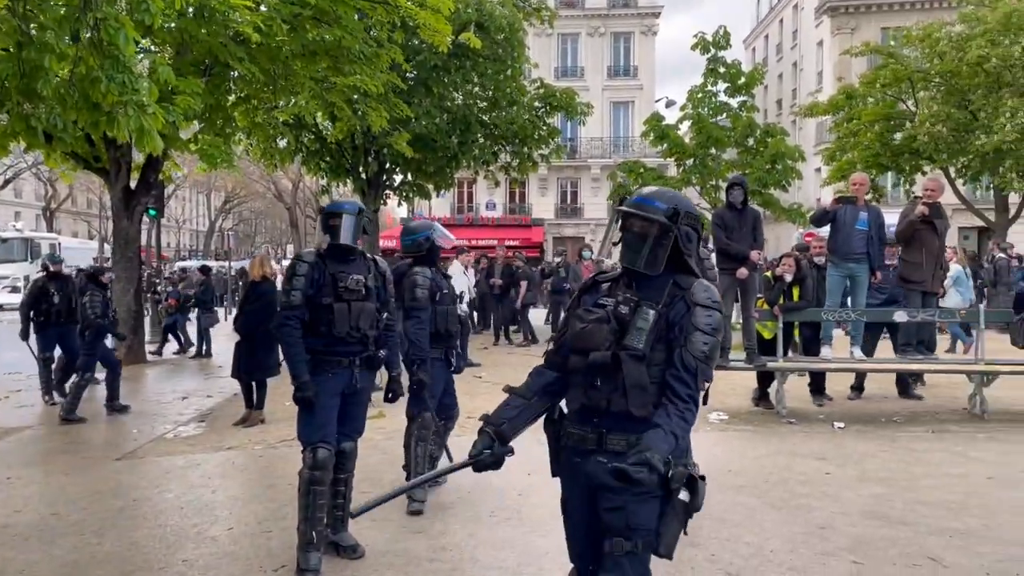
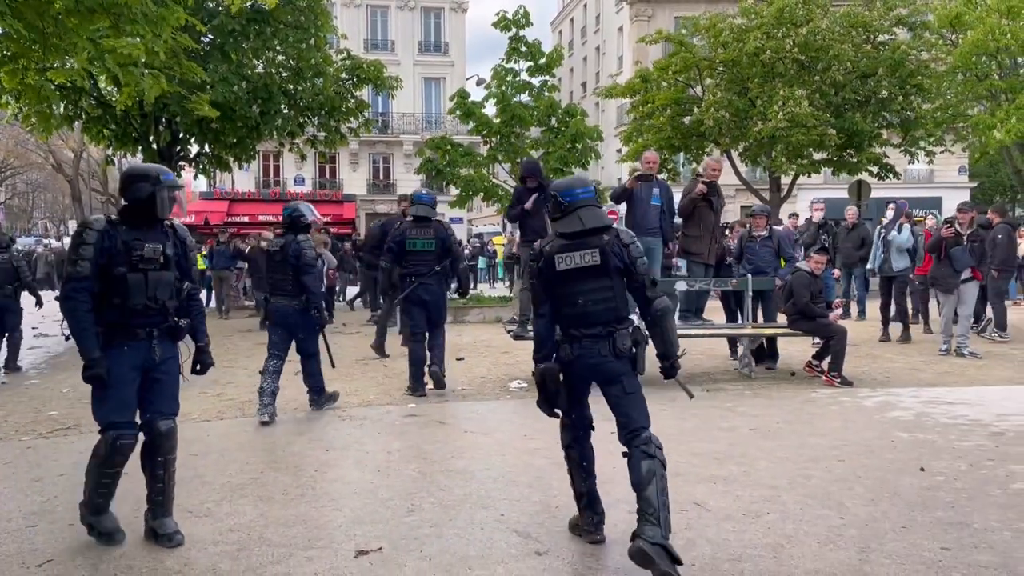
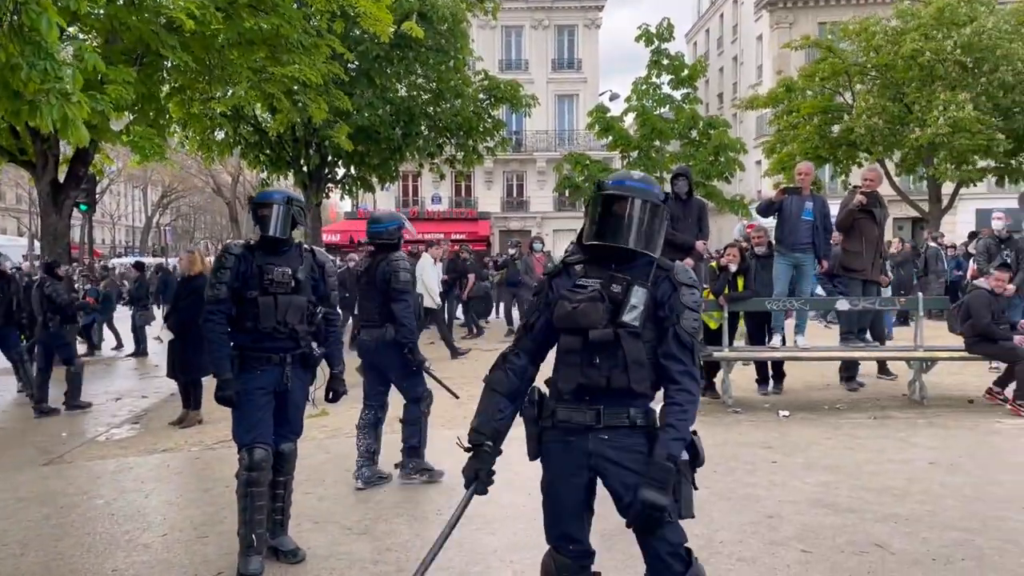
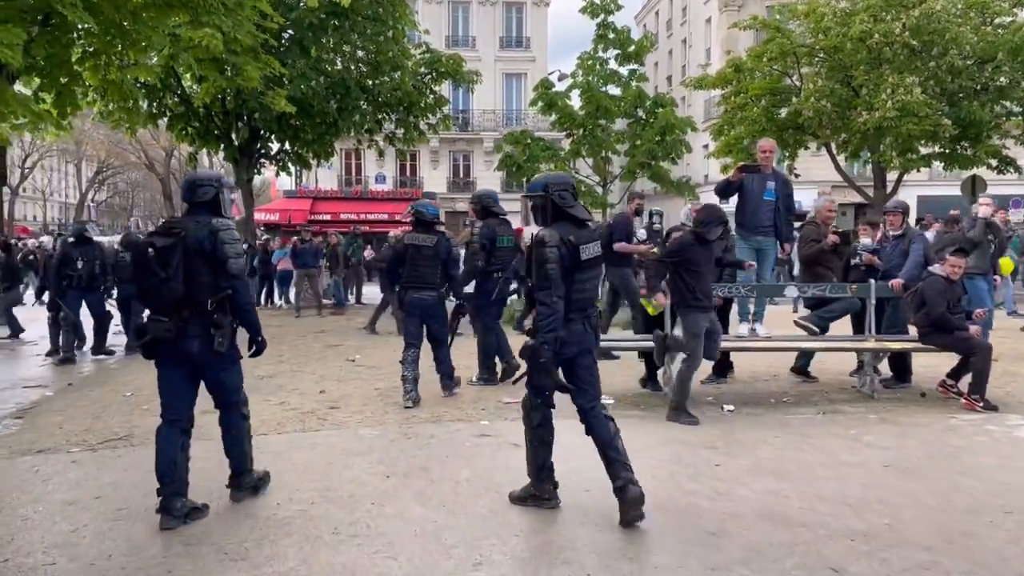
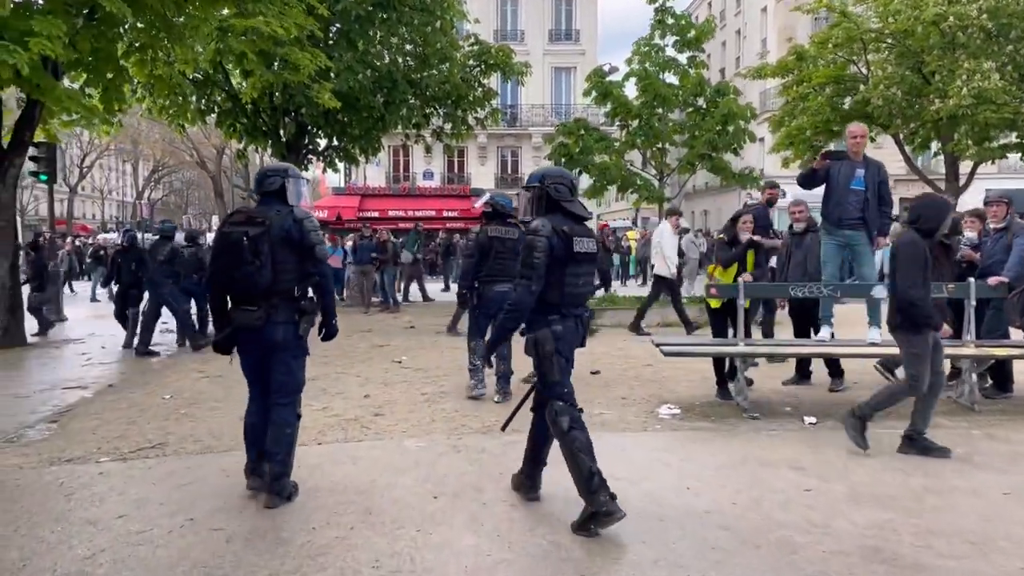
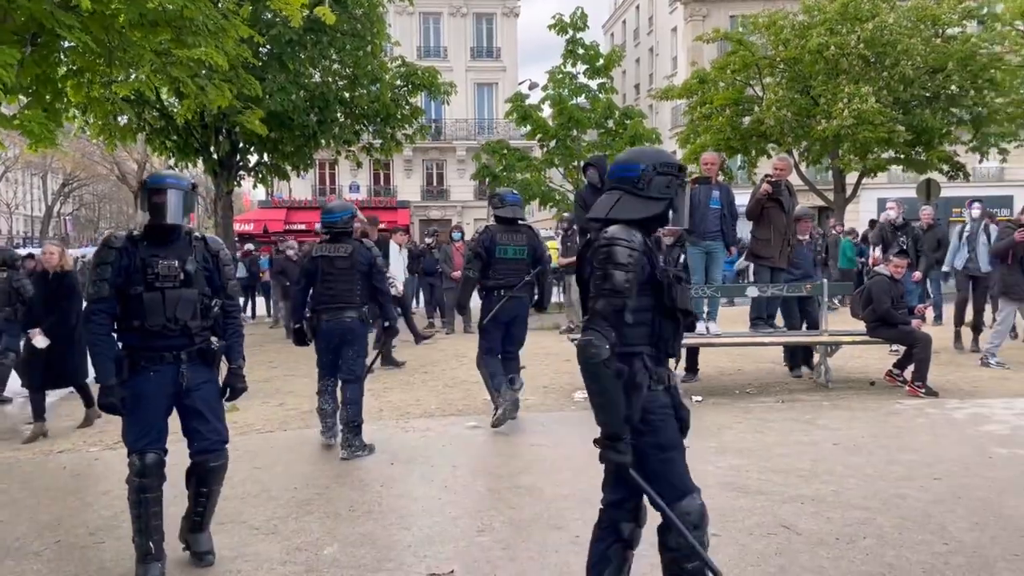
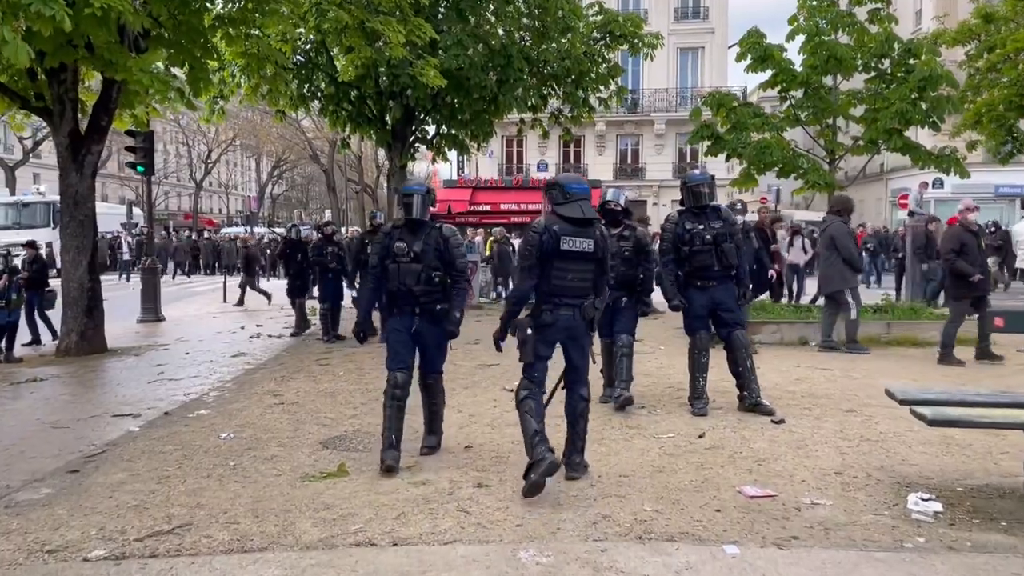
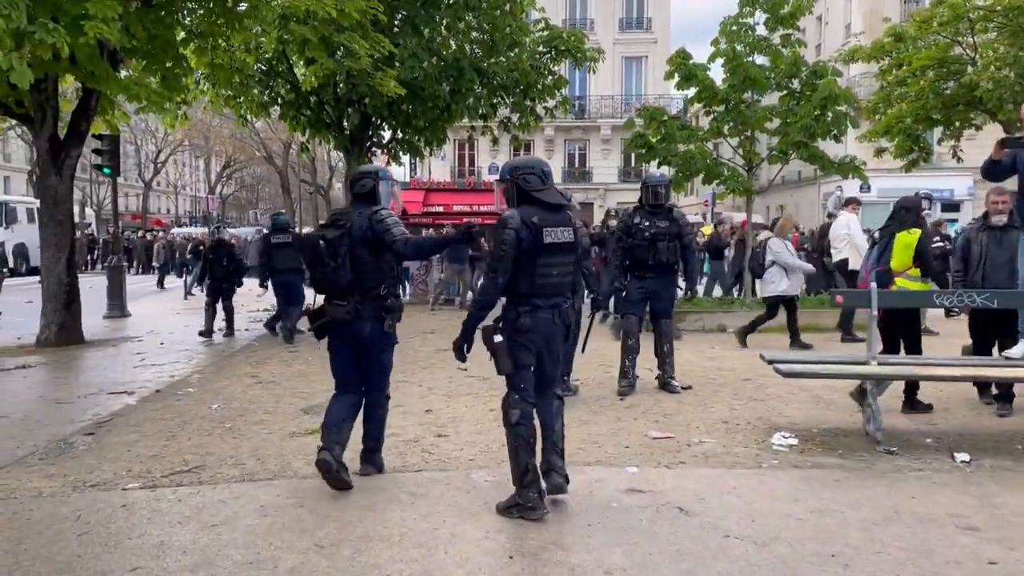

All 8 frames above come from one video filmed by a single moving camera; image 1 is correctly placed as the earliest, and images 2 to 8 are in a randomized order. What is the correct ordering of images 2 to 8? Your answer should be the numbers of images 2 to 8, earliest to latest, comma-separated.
3, 6, 2, 4, 5, 8, 7
